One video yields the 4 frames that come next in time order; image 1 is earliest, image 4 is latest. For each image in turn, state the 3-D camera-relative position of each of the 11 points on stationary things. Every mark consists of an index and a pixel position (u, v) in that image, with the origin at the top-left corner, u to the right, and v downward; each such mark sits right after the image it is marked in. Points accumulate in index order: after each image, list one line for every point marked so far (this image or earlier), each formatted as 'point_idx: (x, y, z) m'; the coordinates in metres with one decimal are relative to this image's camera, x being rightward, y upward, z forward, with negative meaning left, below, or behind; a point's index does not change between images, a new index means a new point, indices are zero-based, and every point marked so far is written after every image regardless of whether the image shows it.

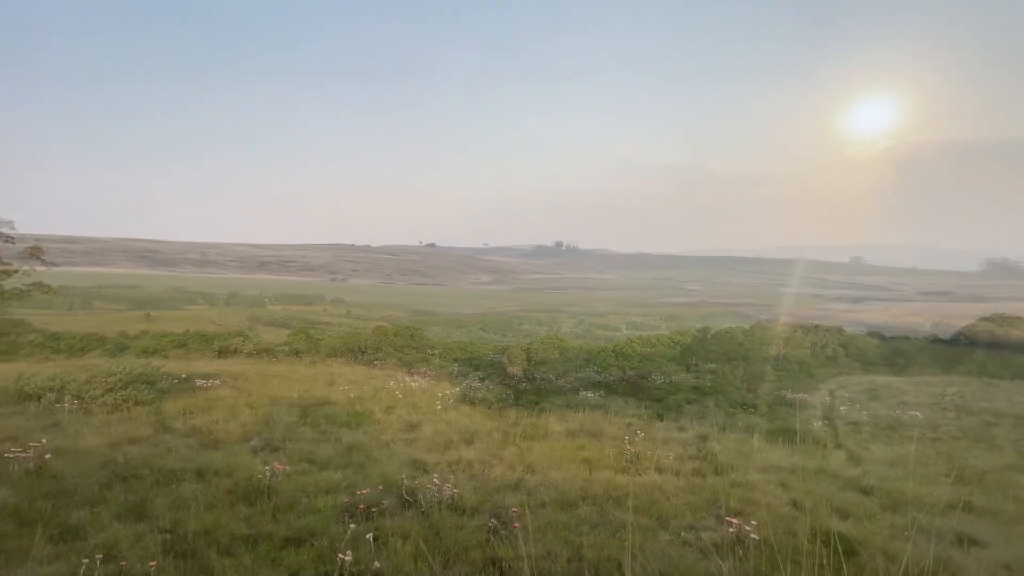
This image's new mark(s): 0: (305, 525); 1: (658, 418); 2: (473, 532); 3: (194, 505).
0: (-2.9, -3.4, +7.1) m
1: (+3.4, -3.1, +11.9) m
2: (-0.6, -3.4, +7.0) m
3: (-4.9, -3.3, +7.7) m
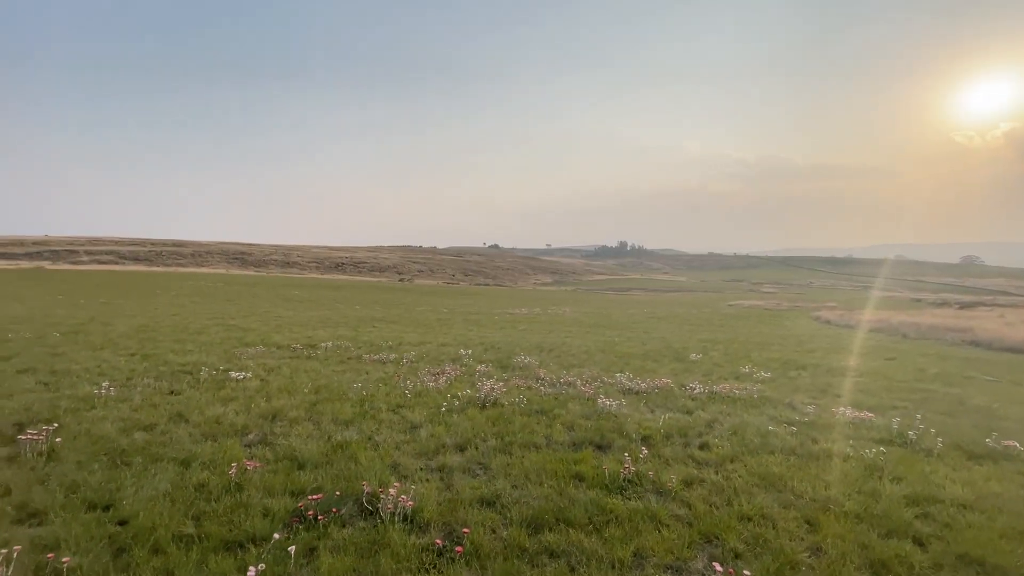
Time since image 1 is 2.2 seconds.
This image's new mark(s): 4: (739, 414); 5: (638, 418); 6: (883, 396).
0: (-3.6, -3.2, +6.7) m
1: (+3.5, -3.0, +10.5) m
2: (-1.2, -3.3, +6.2) m
3: (-5.4, -3.2, +7.6) m
4: (+5.4, -3.0, +12.0) m
5: (+2.9, -3.0, +11.6) m
6: (+10.6, -3.1, +14.4) m
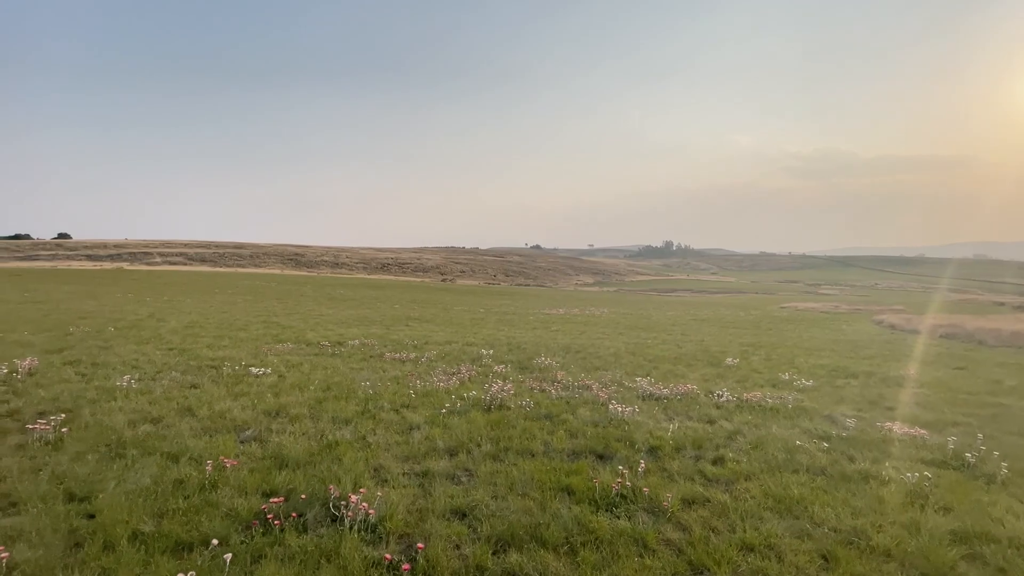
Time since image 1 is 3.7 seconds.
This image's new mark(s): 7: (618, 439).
0: (-4.0, -3.1, +6.5) m
1: (+3.4, -3.0, +9.5) m
2: (-1.7, -3.1, +5.8) m
3: (-5.7, -3.1, +7.6) m
4: (+5.5, -3.0, +10.8) m
5: (+2.9, -2.9, +10.6) m
6: (+10.9, -3.1, +12.7) m
7: (+2.1, -2.9, +9.8) m
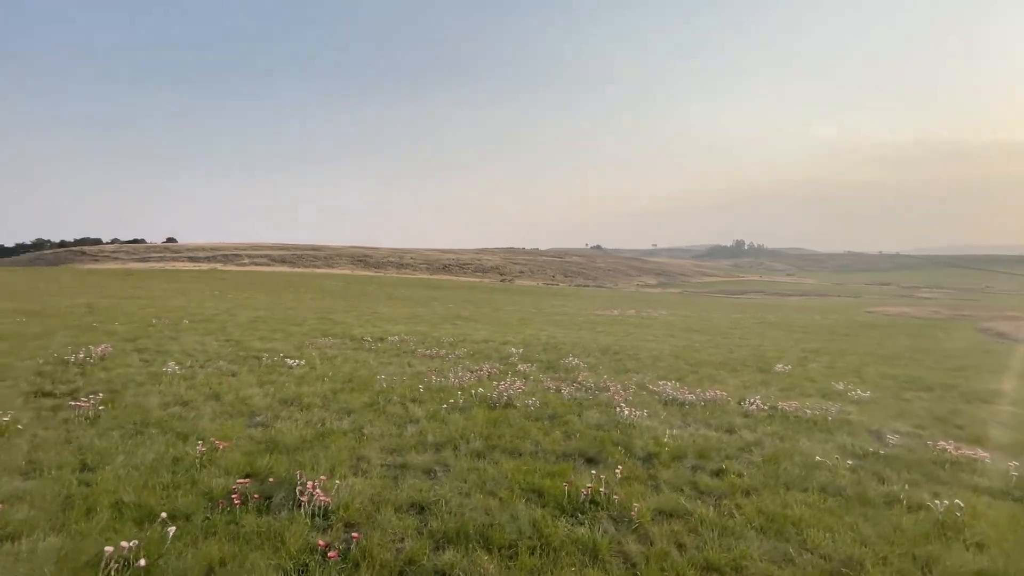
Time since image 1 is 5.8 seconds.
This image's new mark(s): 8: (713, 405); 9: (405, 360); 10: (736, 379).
0: (-4.6, -2.9, +6.7) m
1: (+3.2, -2.9, +8.7) m
2: (-2.4, -3.0, +5.7) m
3: (-6.1, -2.9, +8.1) m
4: (+5.4, -2.9, +9.7) m
5: (+2.9, -2.8, +9.9) m
6: (+11.0, -3.1, +10.7) m
7: (+1.9, -2.8, +9.2) m
8: (+4.8, -2.8, +12.0) m
9: (-3.7, -2.5, +17.3) m
10: (+6.8, -2.7, +15.2) m
